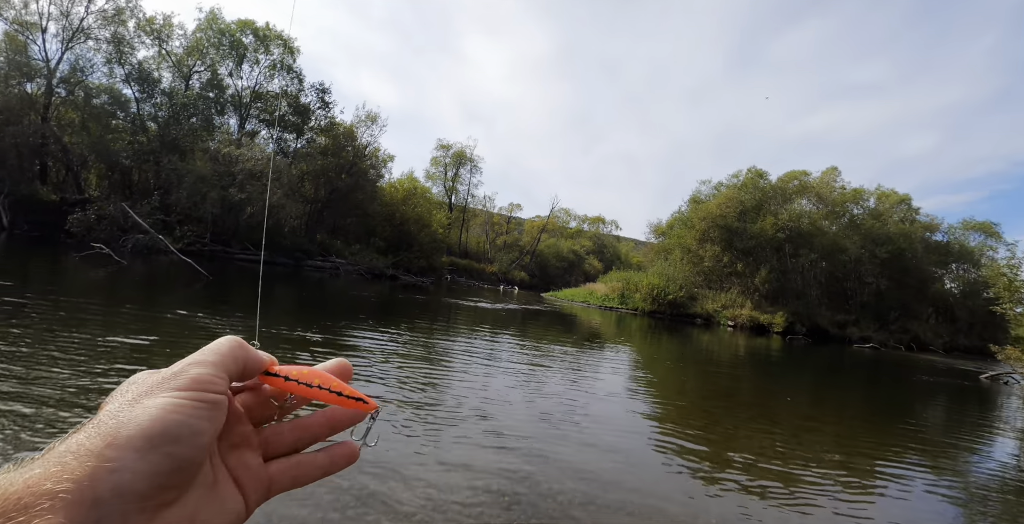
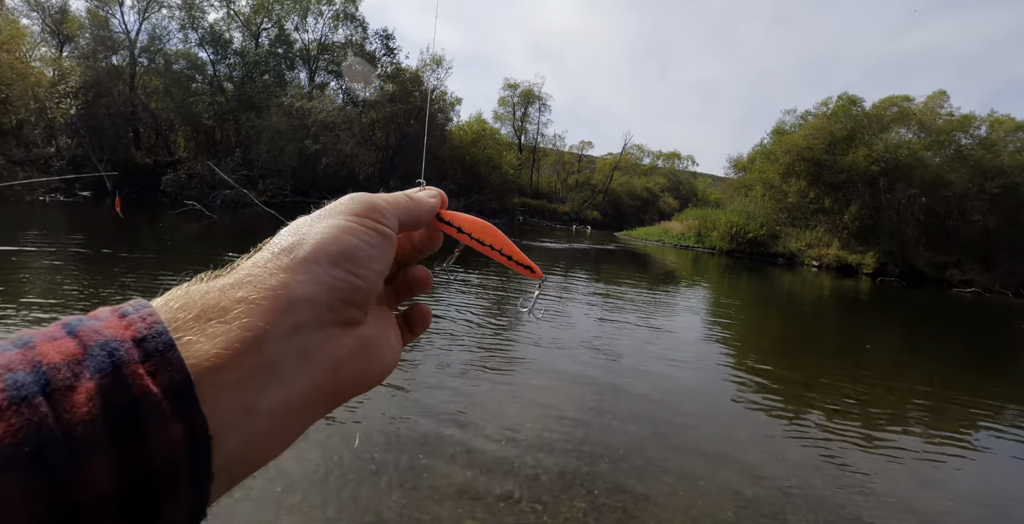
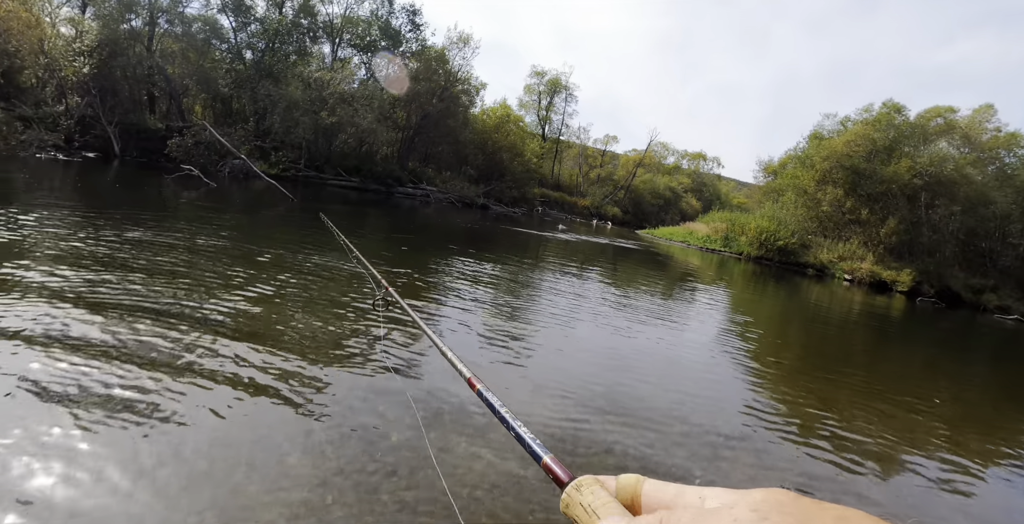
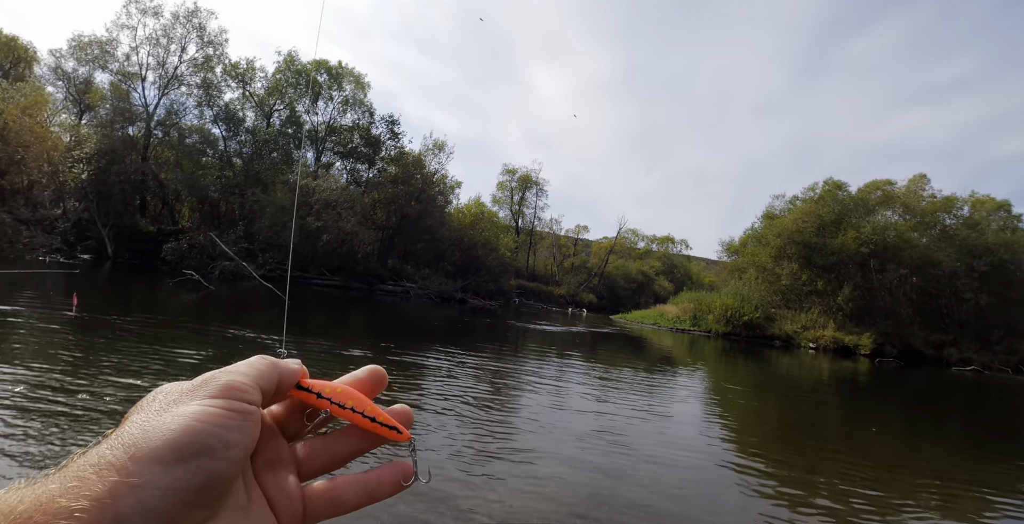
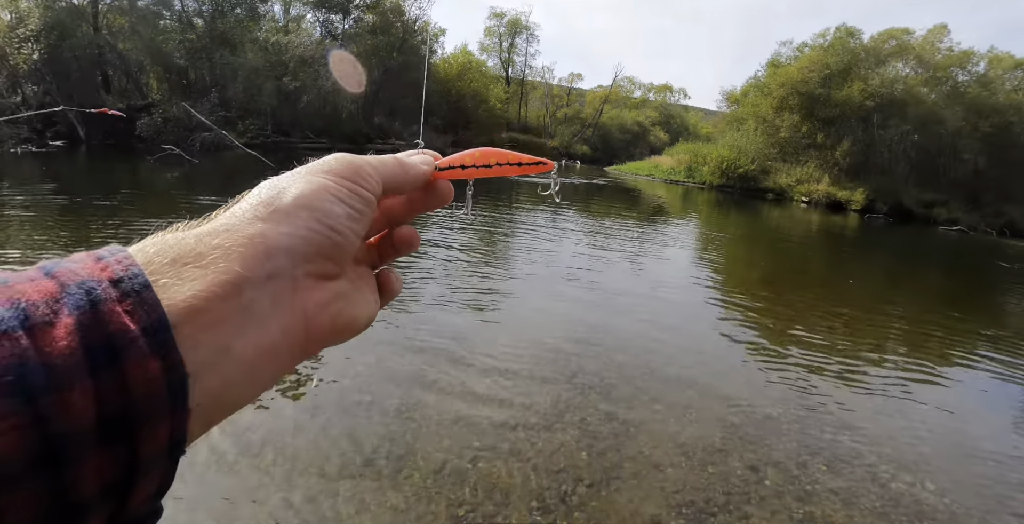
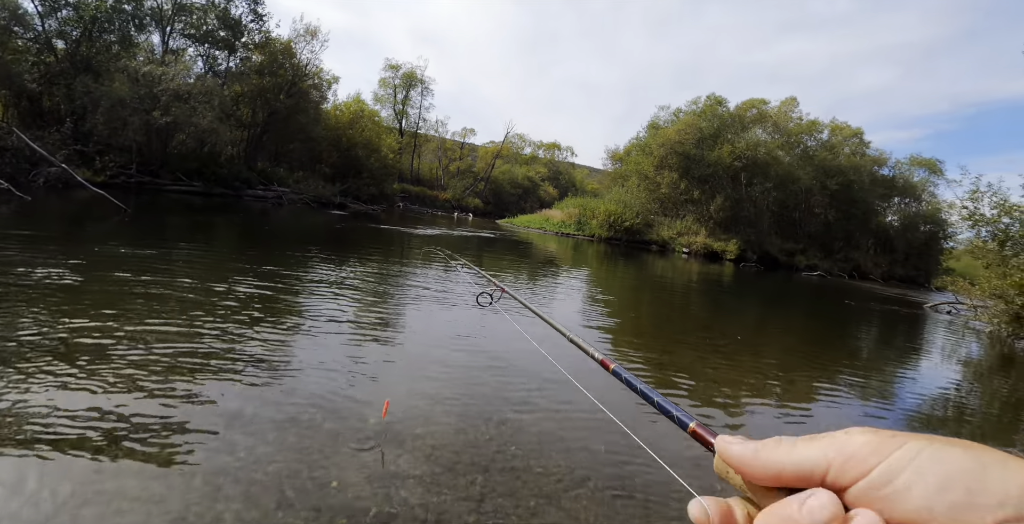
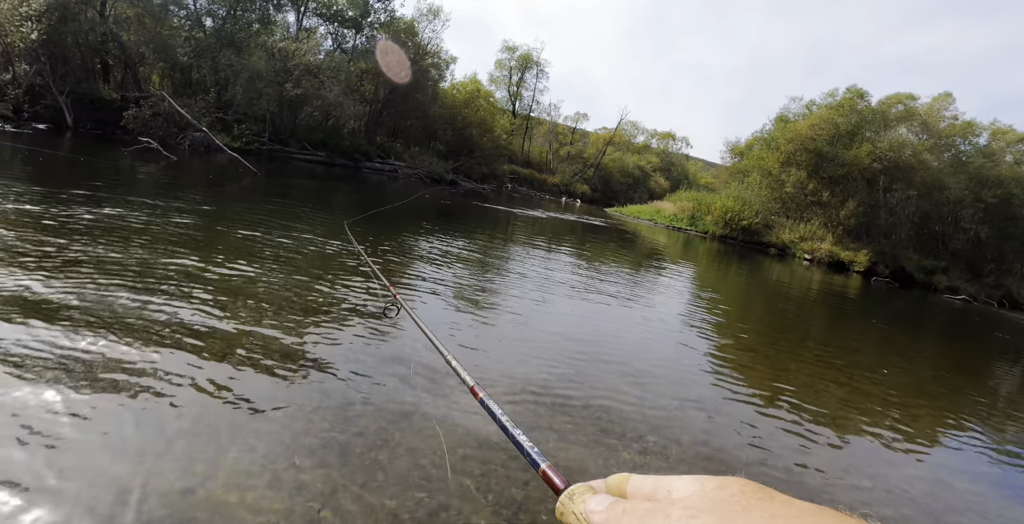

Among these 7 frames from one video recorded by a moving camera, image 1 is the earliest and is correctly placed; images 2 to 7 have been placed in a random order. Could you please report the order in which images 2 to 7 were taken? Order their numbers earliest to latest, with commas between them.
4, 2, 5, 6, 7, 3
